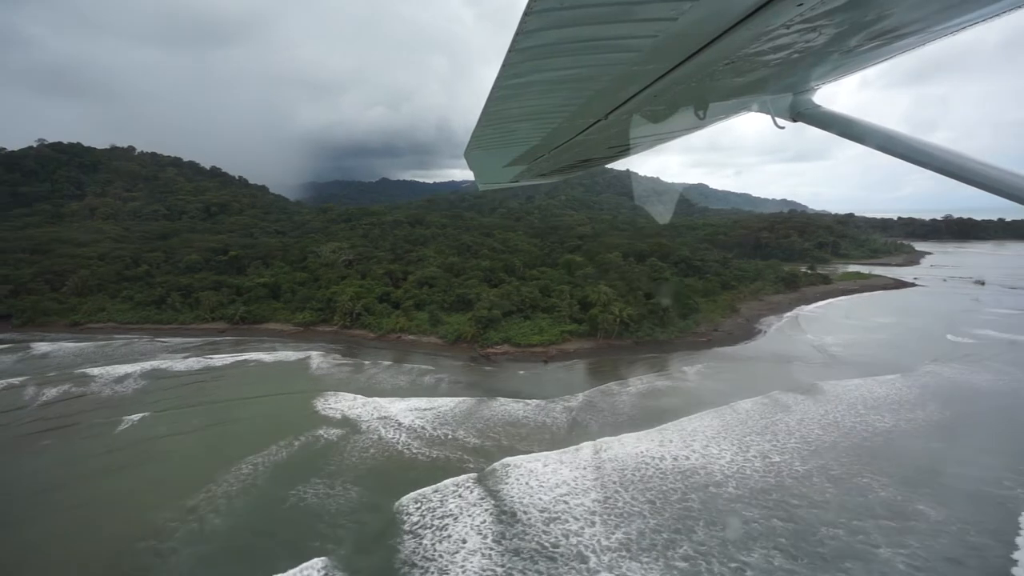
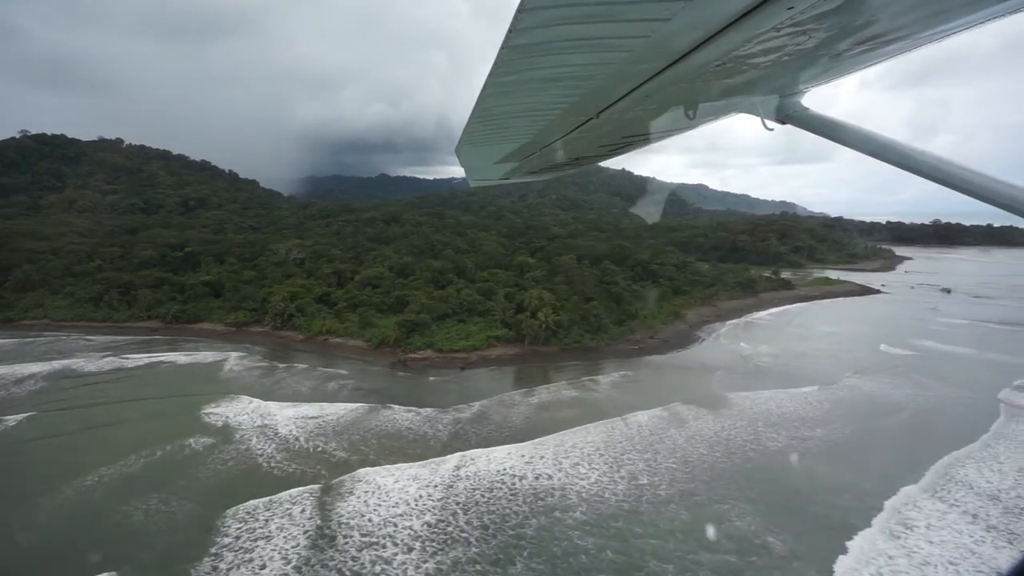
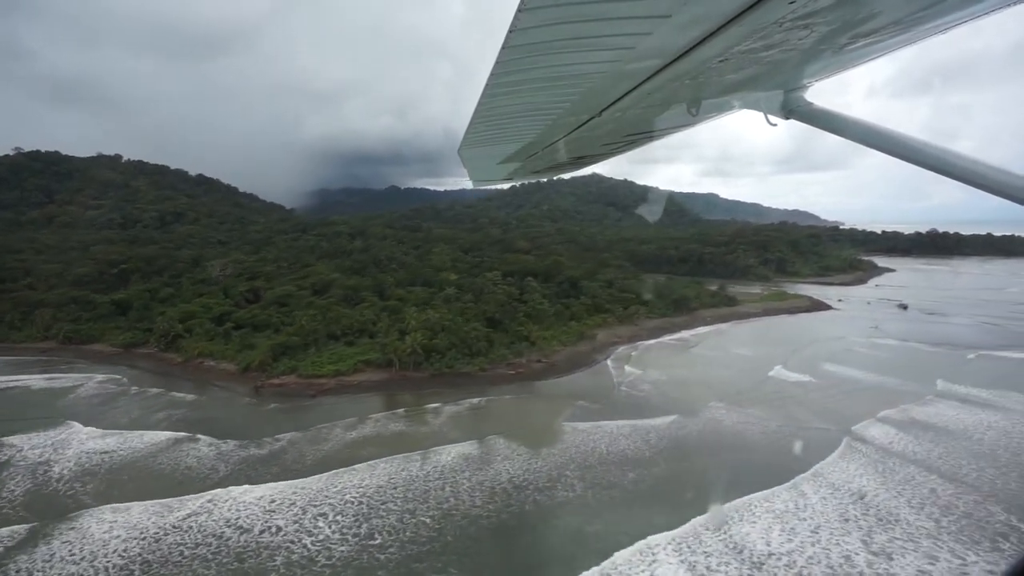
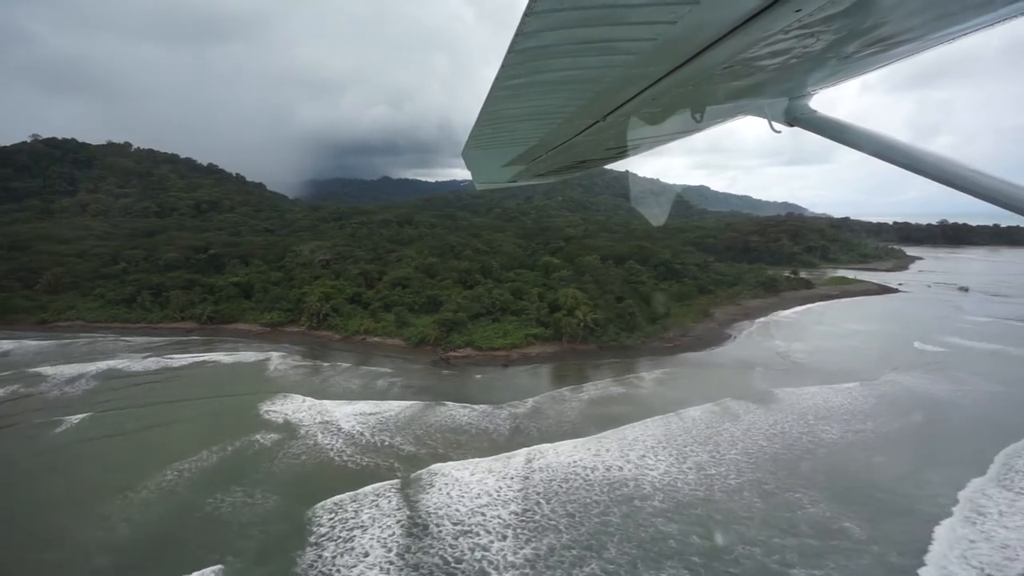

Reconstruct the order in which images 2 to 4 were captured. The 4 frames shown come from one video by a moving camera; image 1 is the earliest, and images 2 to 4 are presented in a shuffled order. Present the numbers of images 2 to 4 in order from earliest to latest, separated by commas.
4, 2, 3
